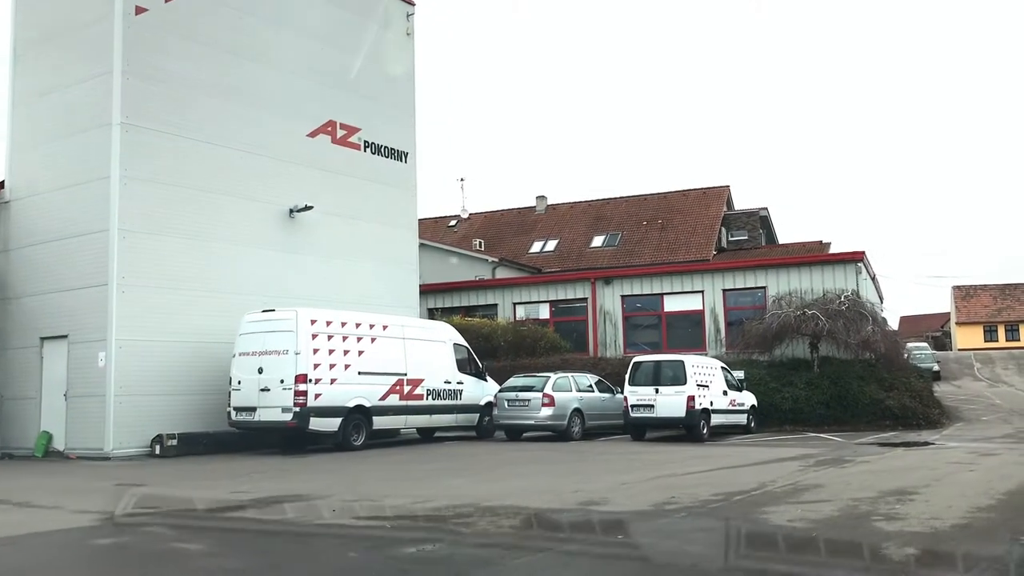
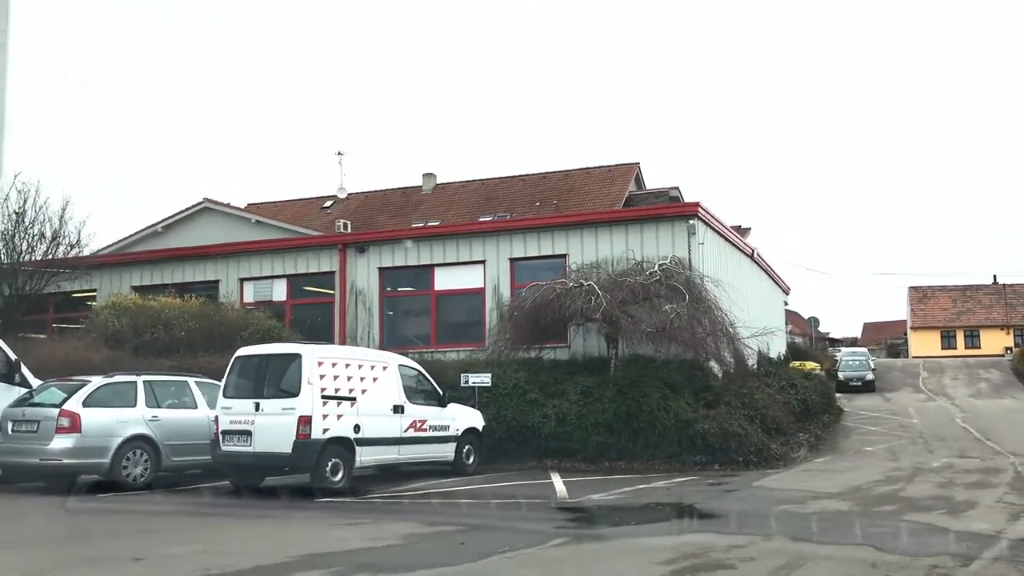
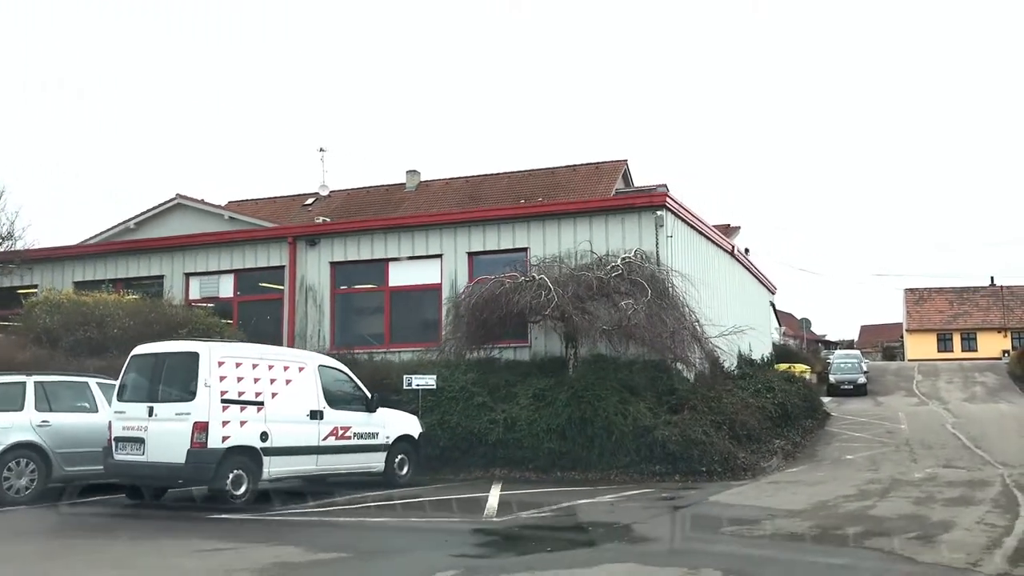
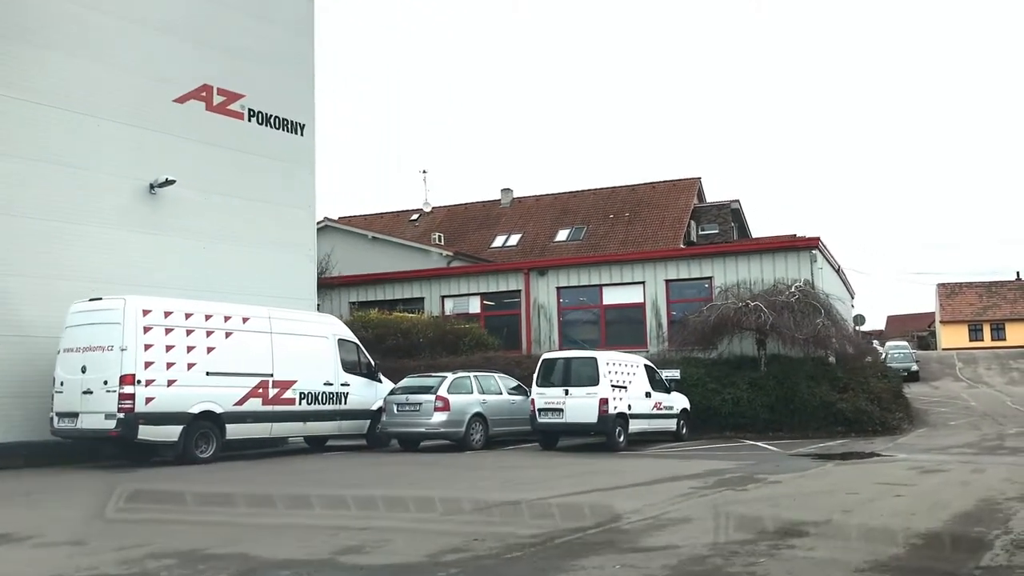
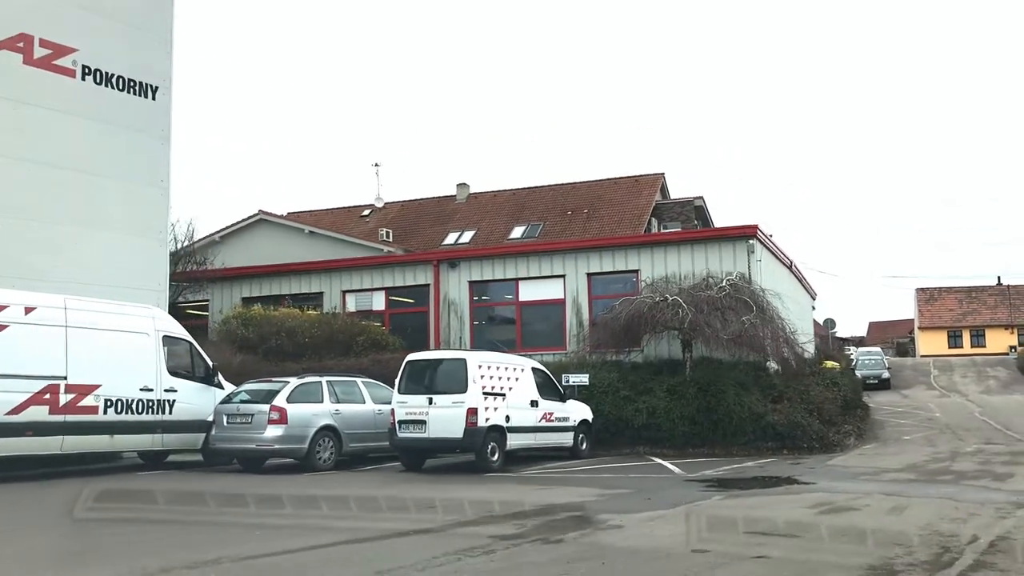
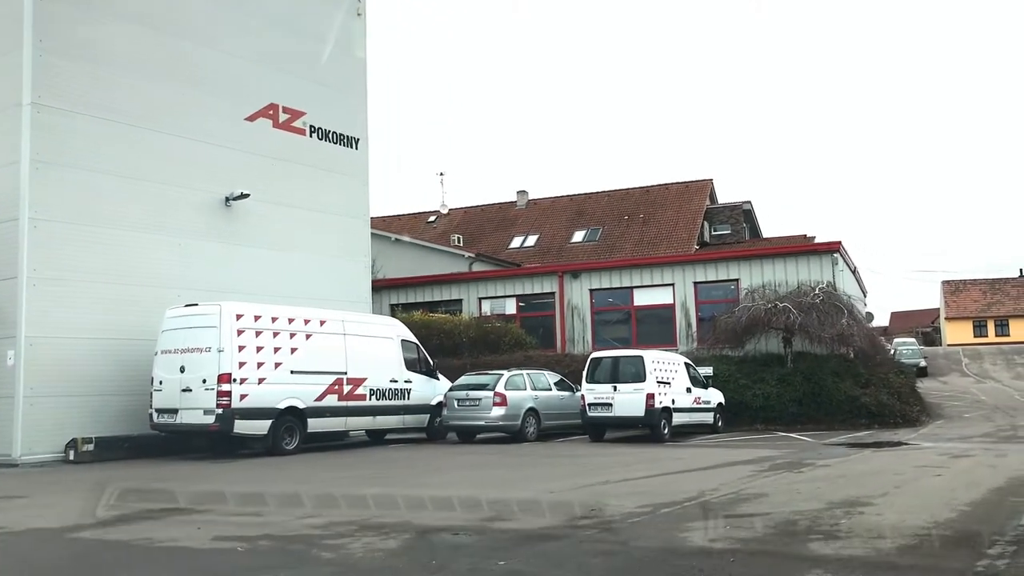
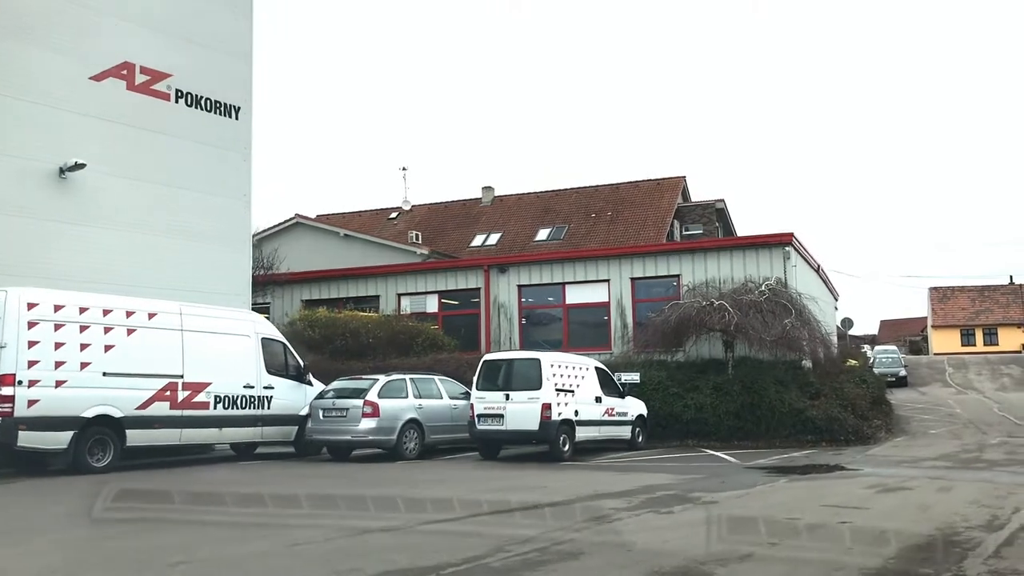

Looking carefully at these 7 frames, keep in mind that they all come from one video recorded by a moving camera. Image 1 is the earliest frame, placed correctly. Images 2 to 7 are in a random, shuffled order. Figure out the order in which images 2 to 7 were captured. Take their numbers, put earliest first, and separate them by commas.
6, 4, 7, 5, 2, 3
